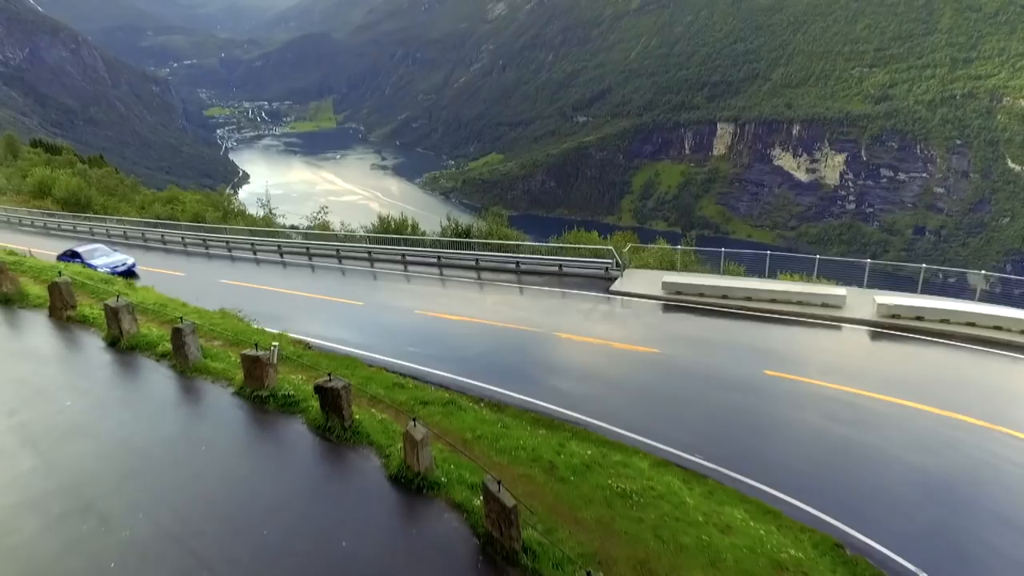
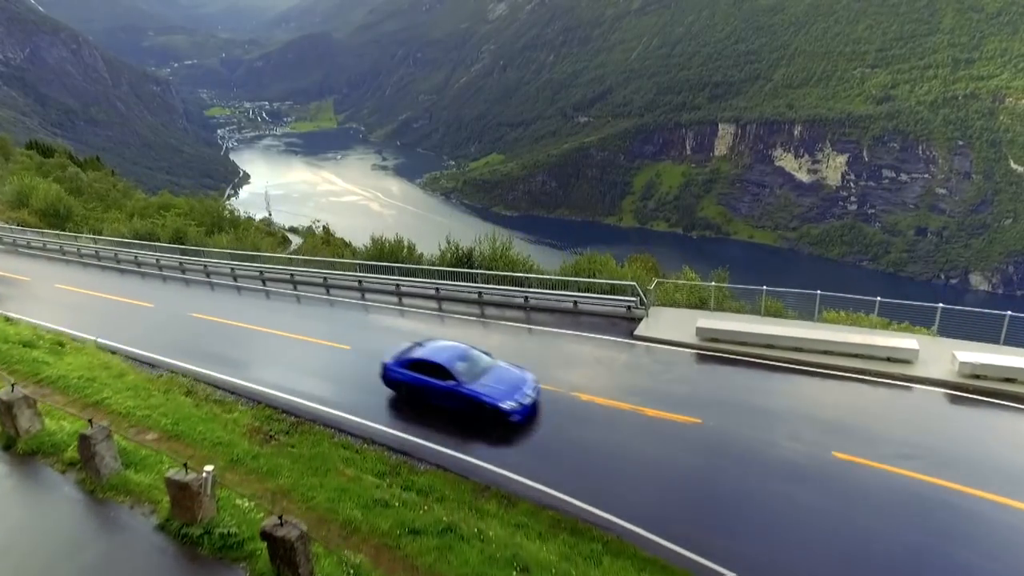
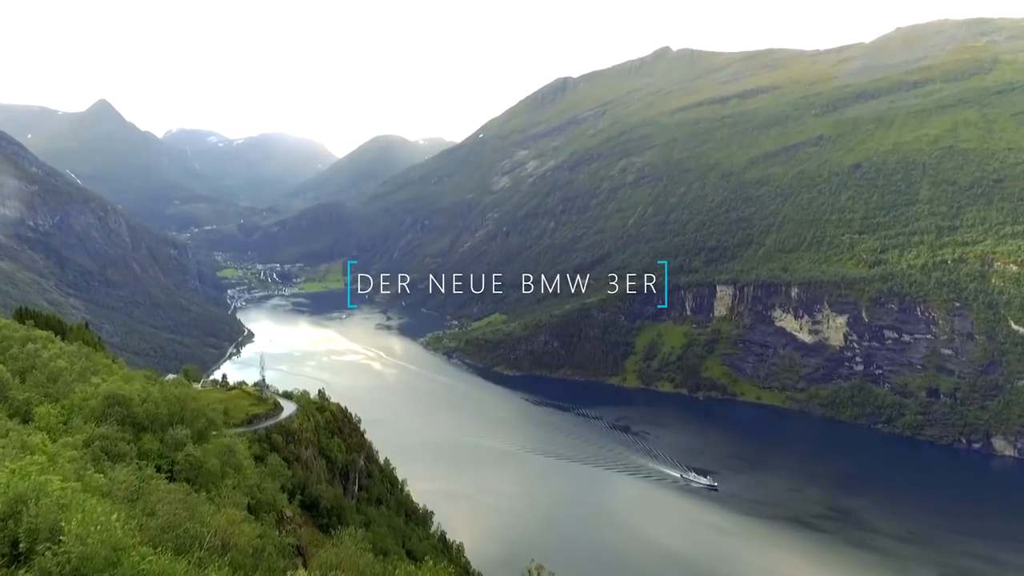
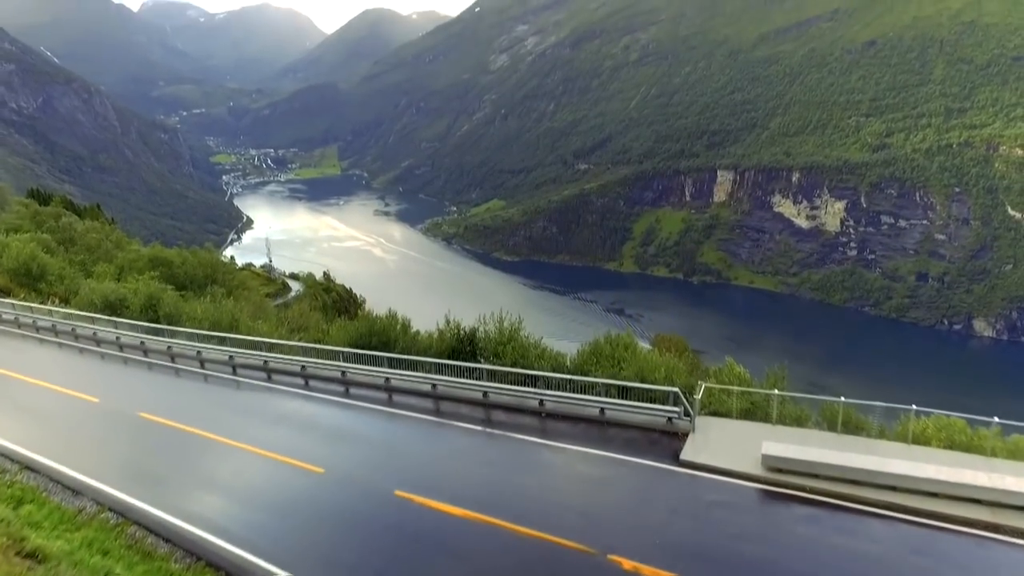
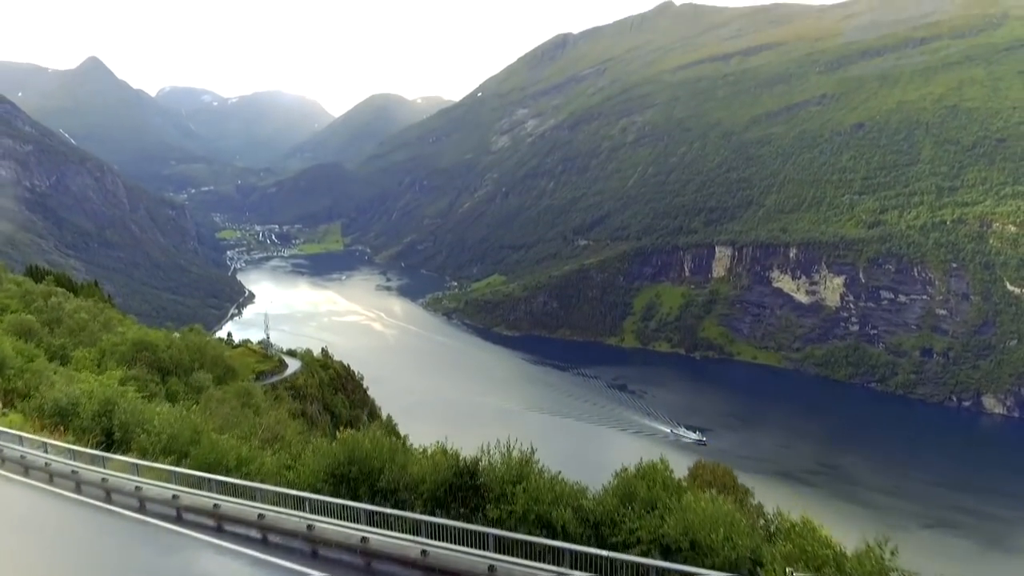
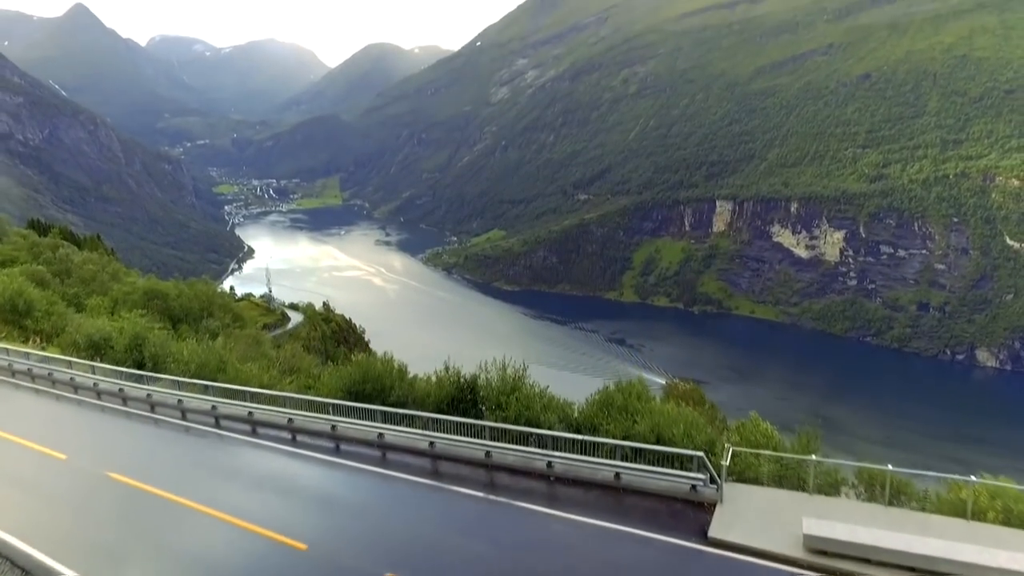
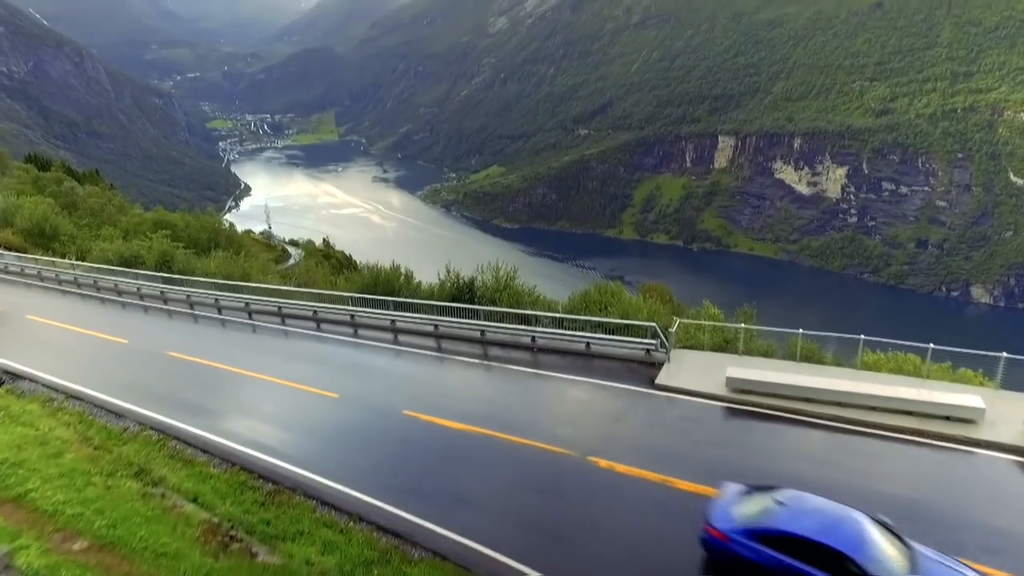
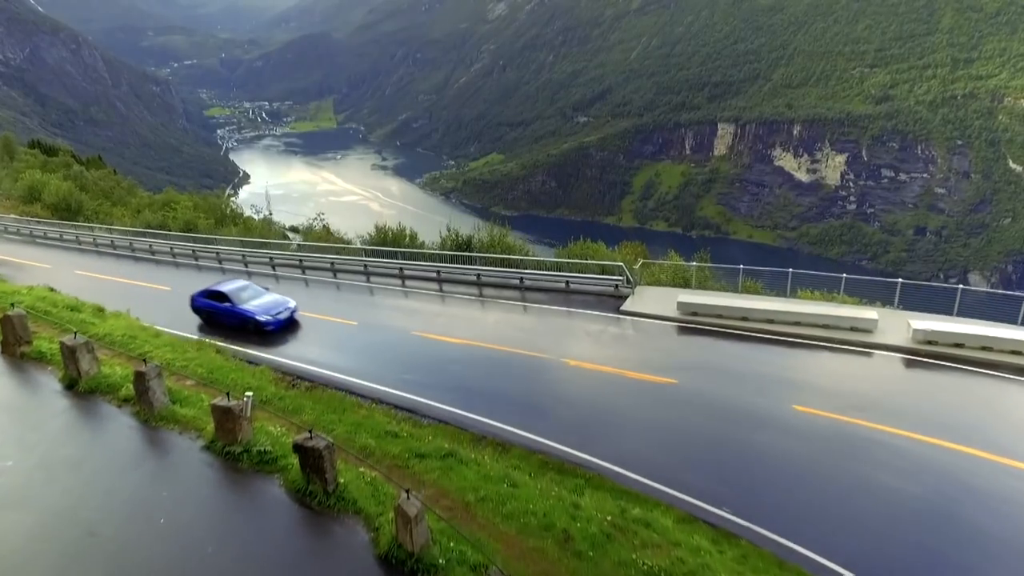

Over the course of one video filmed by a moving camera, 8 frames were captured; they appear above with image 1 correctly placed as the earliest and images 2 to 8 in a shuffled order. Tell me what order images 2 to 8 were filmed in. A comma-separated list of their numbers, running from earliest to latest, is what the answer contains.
8, 2, 7, 4, 6, 5, 3
